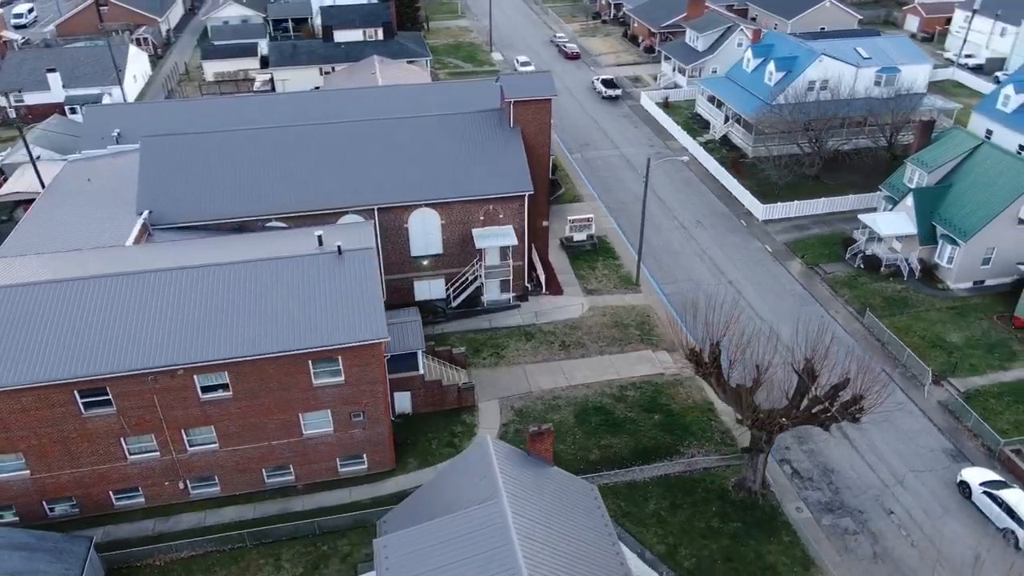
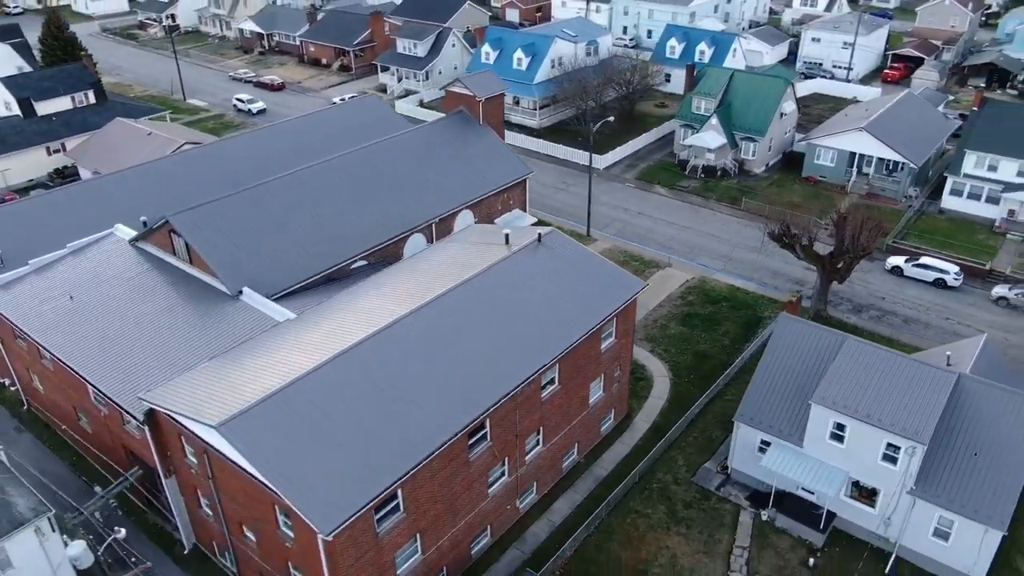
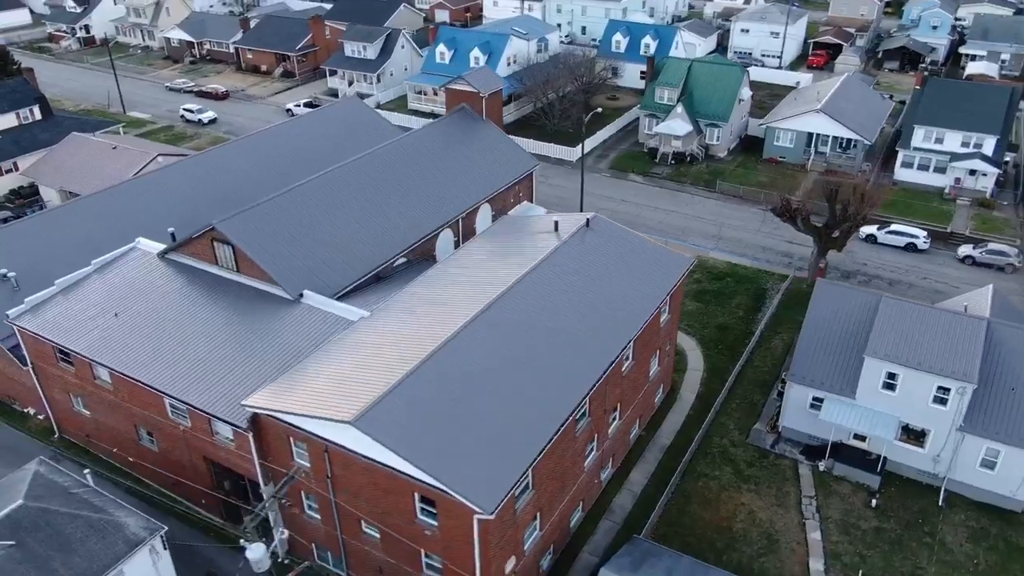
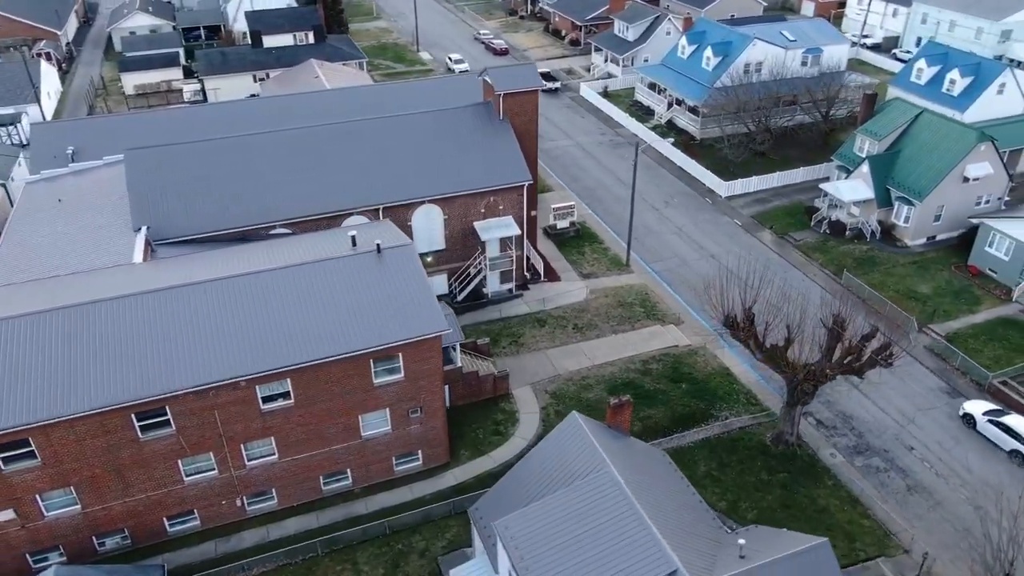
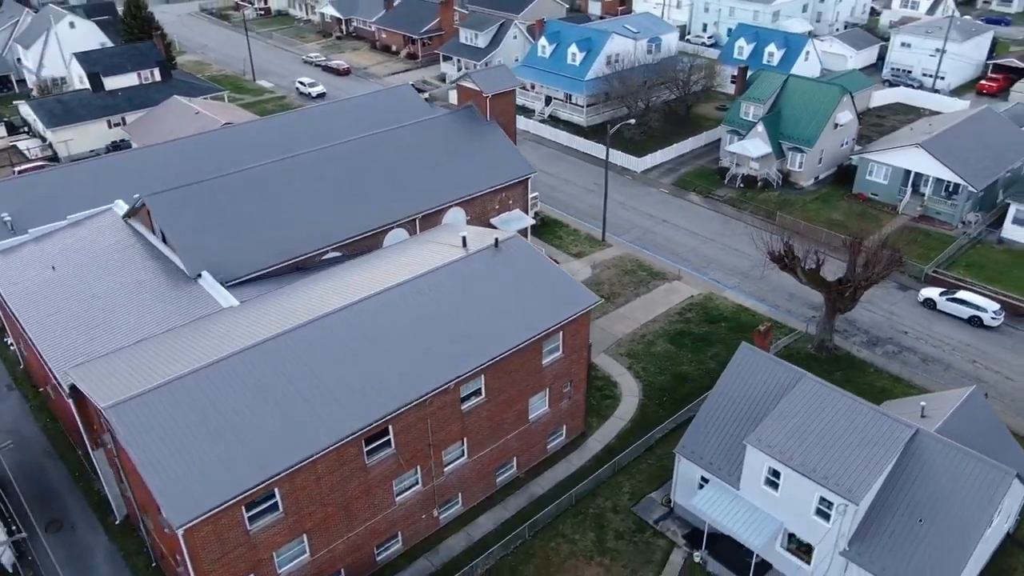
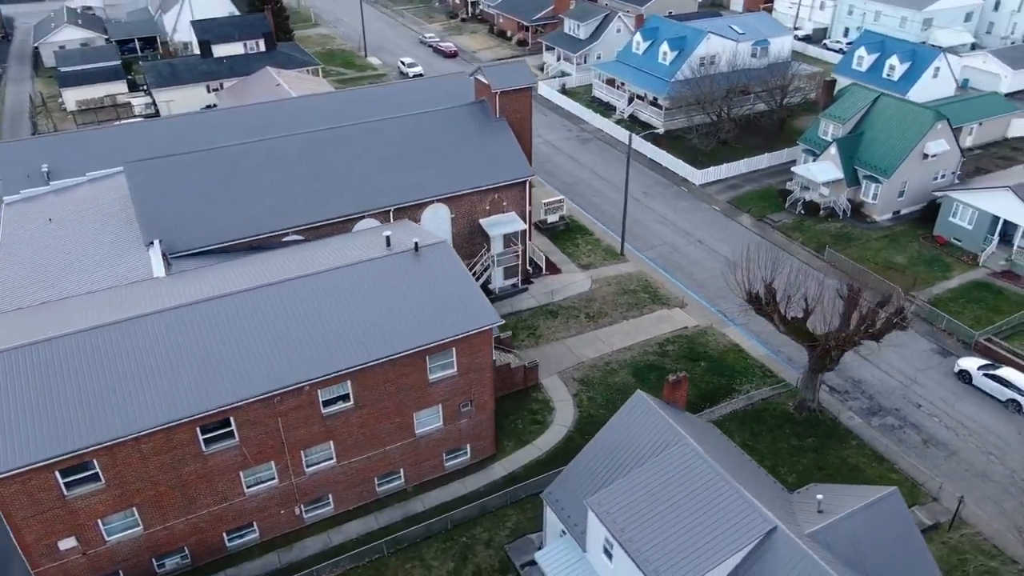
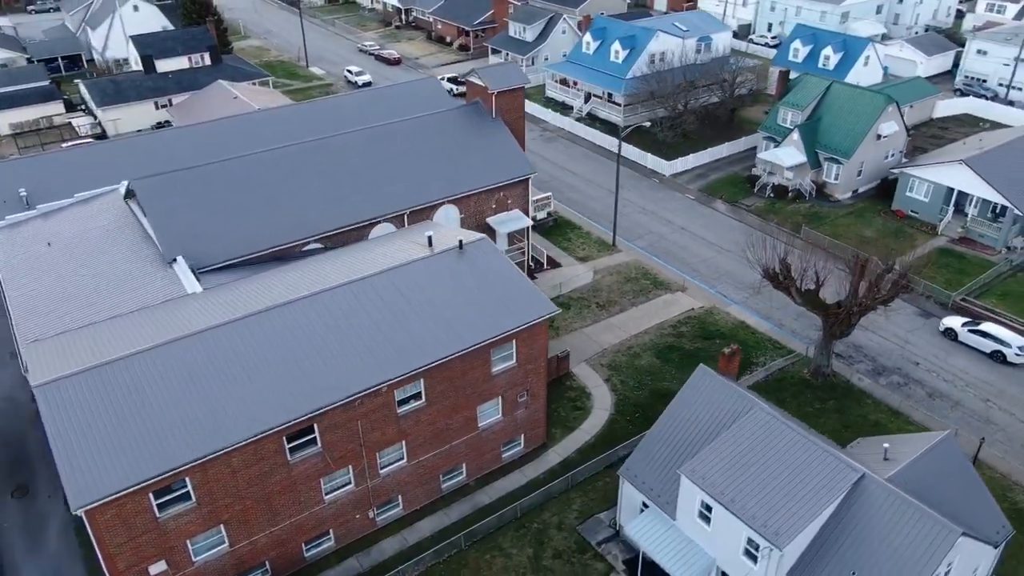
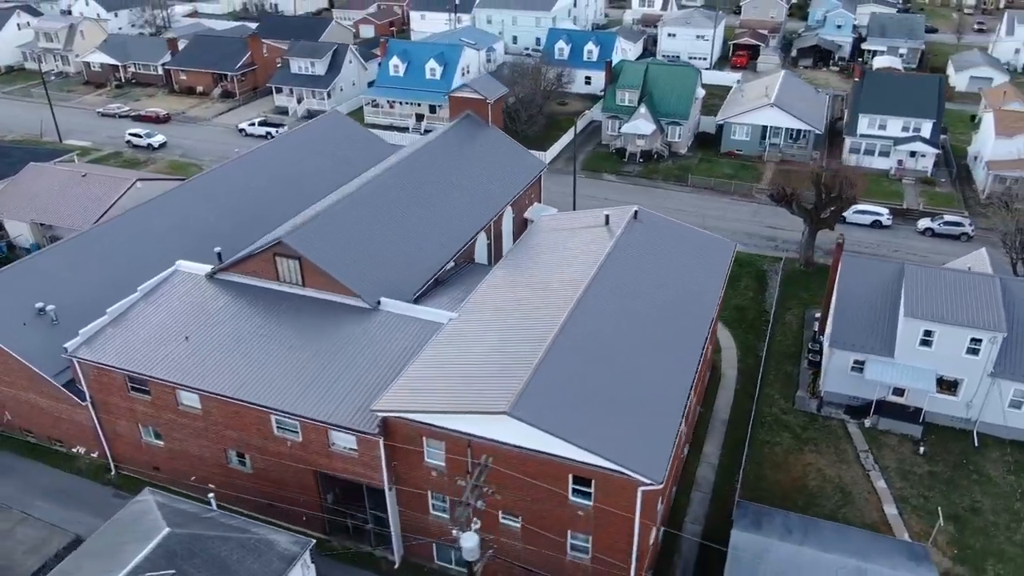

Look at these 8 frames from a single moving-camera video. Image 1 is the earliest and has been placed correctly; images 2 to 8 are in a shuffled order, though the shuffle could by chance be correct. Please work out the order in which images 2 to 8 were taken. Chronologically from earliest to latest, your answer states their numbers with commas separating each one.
4, 6, 7, 5, 2, 3, 8
